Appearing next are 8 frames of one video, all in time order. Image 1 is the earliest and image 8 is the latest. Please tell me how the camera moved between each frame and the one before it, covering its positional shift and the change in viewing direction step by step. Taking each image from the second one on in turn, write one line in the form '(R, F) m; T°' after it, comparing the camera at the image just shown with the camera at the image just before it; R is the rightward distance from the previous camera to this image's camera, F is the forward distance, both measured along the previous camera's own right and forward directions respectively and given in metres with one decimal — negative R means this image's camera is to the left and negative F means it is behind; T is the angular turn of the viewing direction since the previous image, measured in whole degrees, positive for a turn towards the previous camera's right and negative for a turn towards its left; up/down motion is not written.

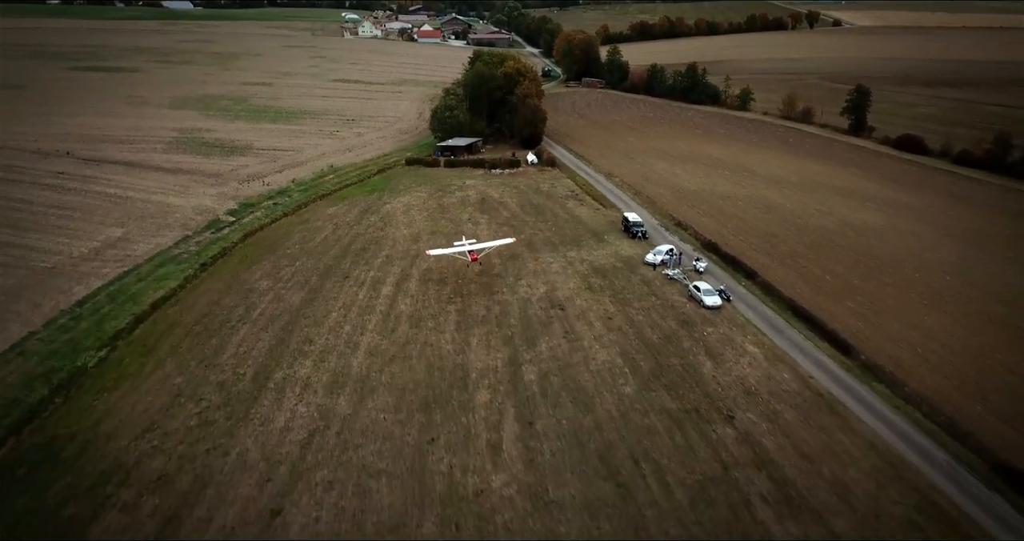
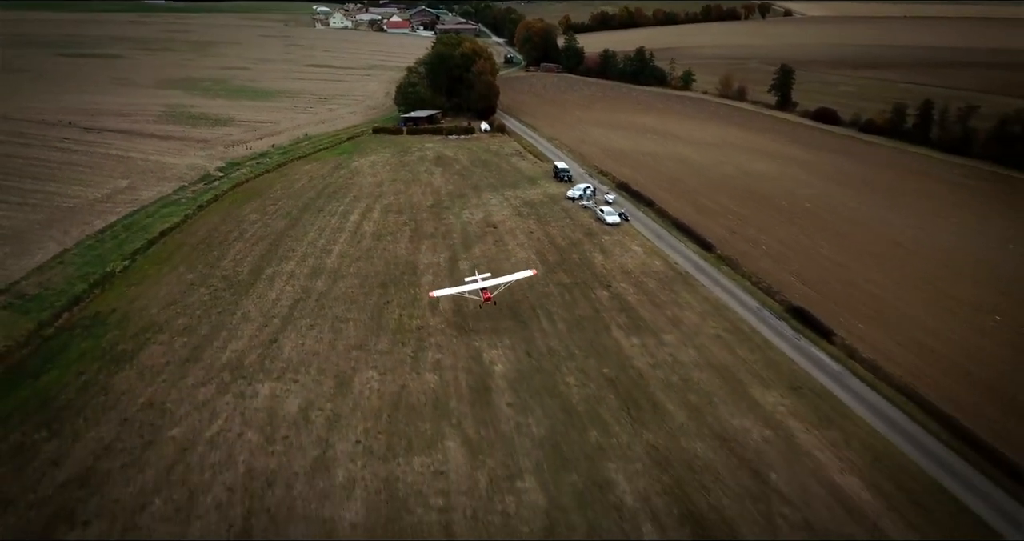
(+1.6, -7.6) m; +2°
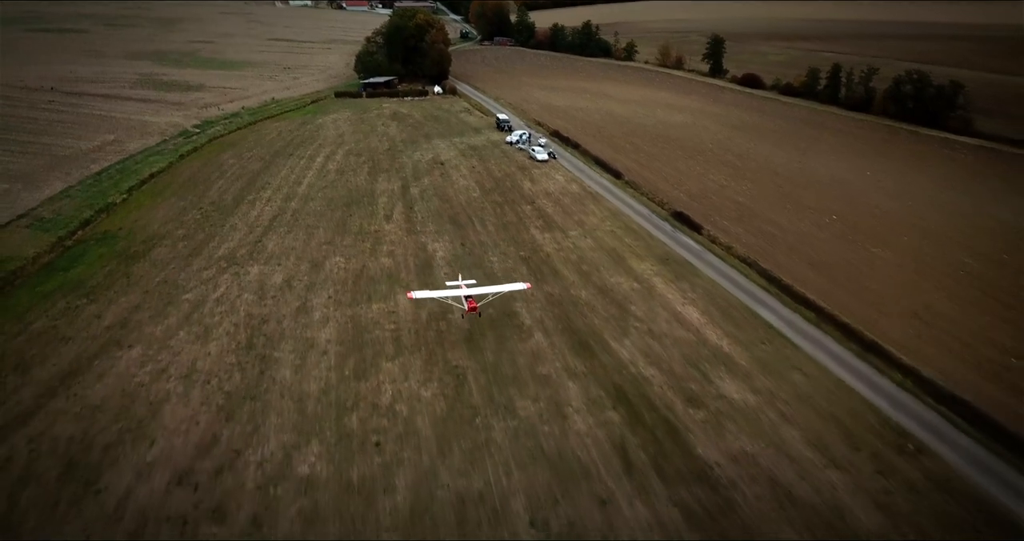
(+1.1, -6.8) m; +3°
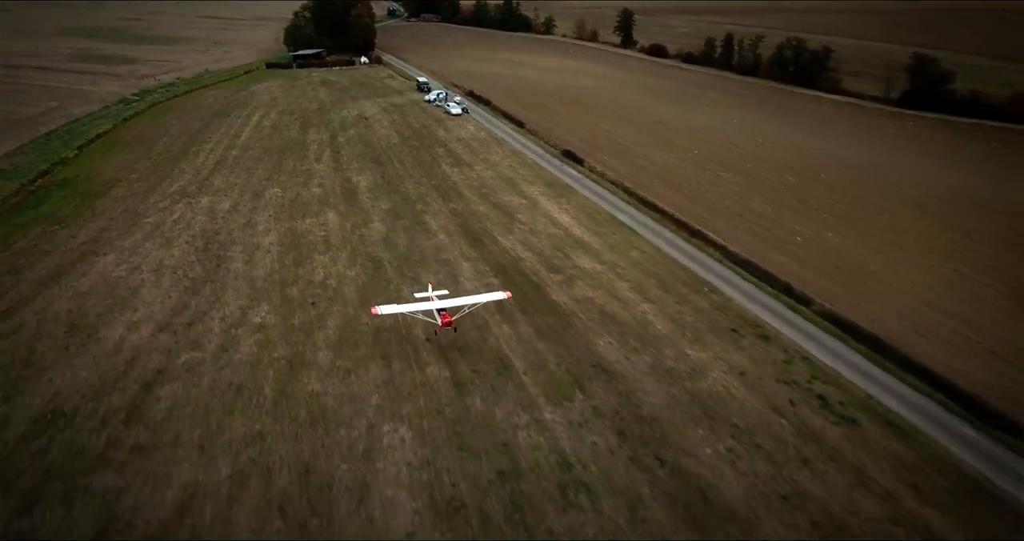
(+1.2, -6.3) m; +4°
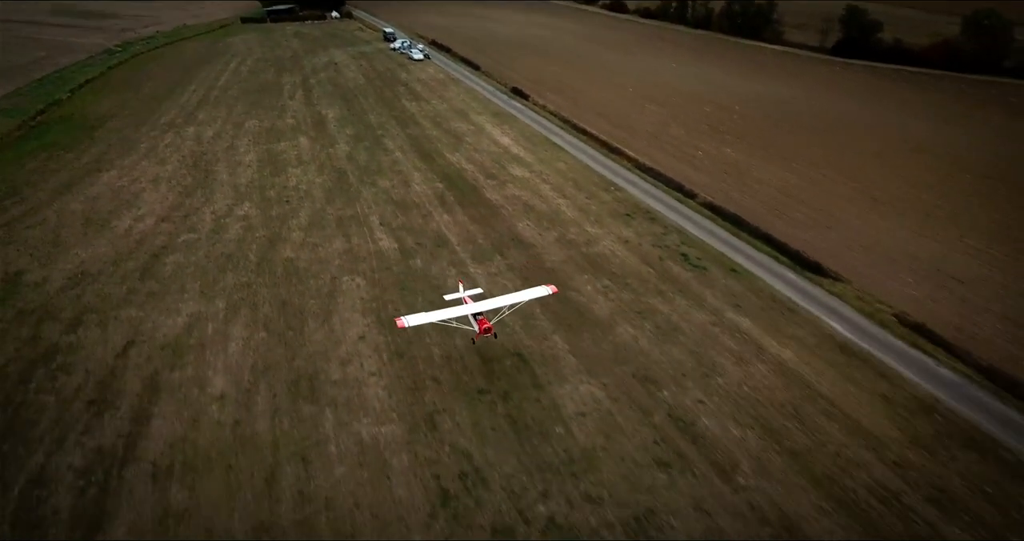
(+1.6, -5.4) m; +1°
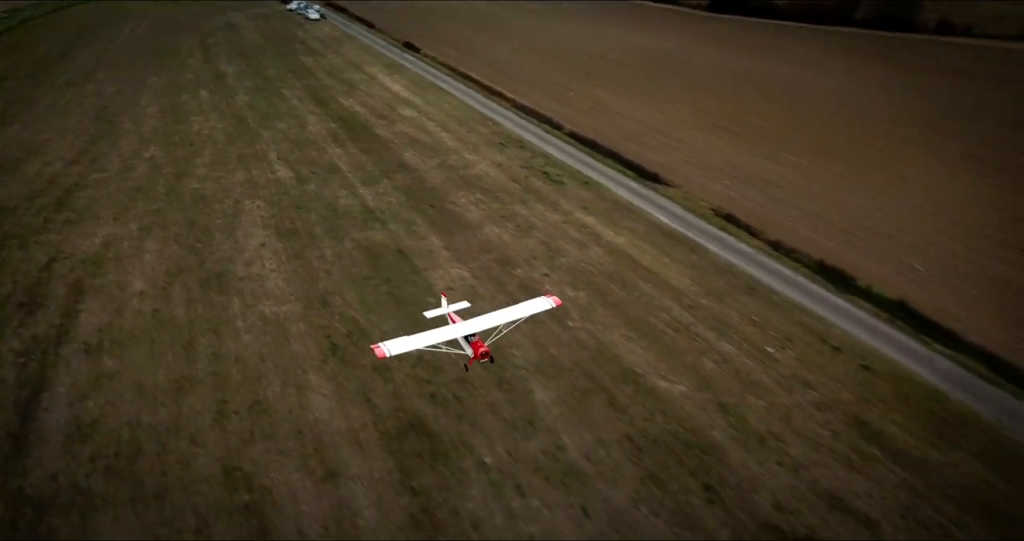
(+1.2, -3.8) m; +6°
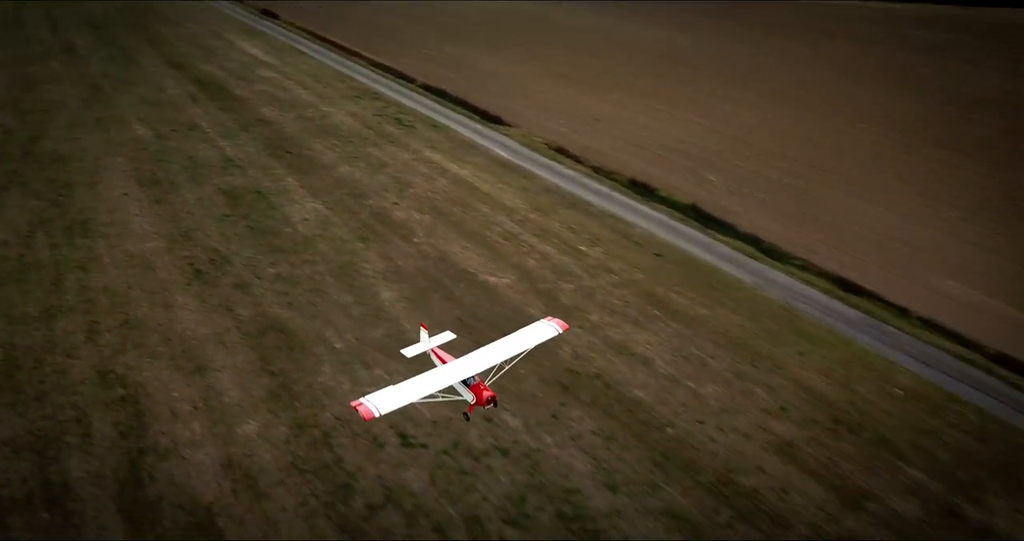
(+1.2, -2.9) m; +8°
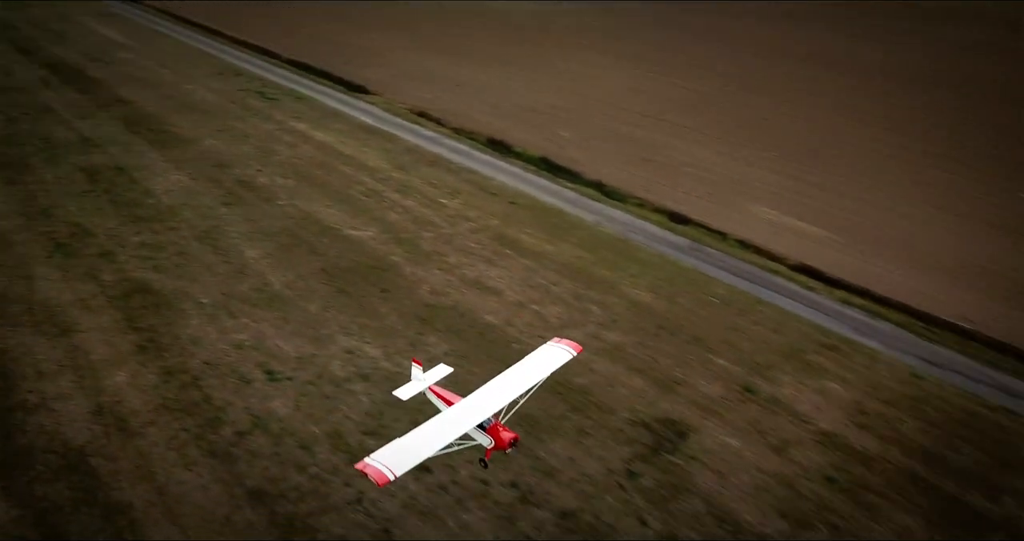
(+1.0, -1.6) m; +7°
